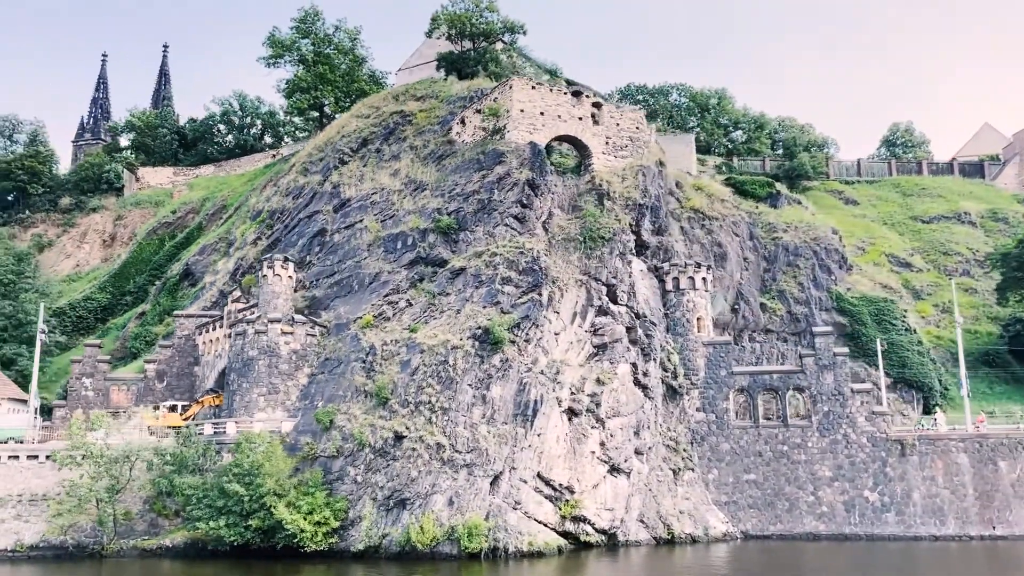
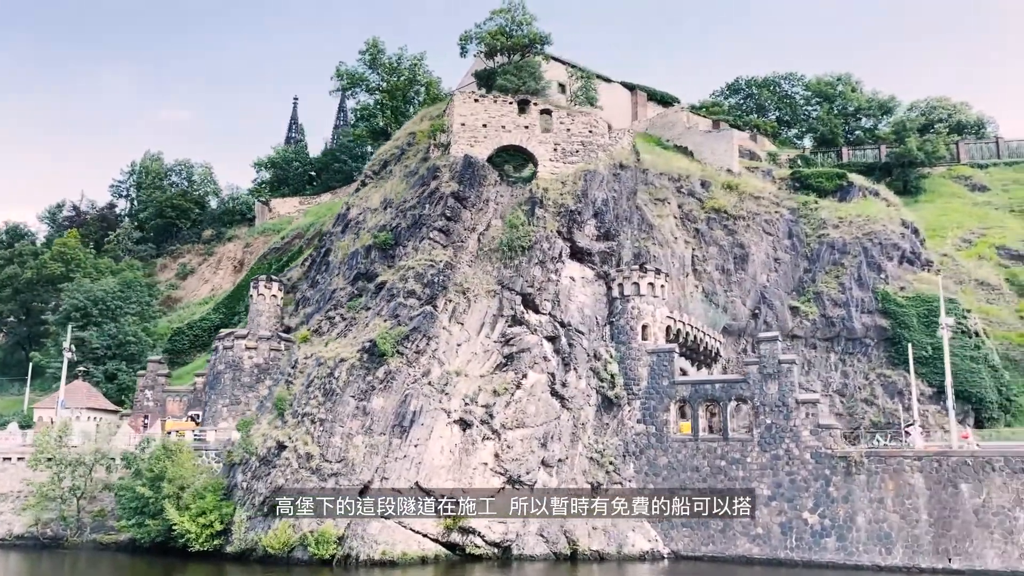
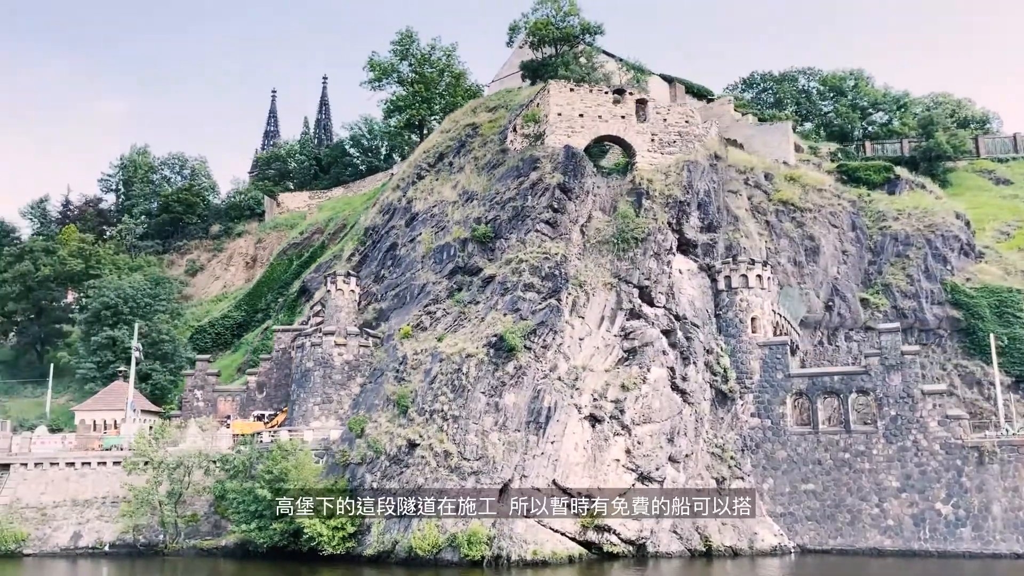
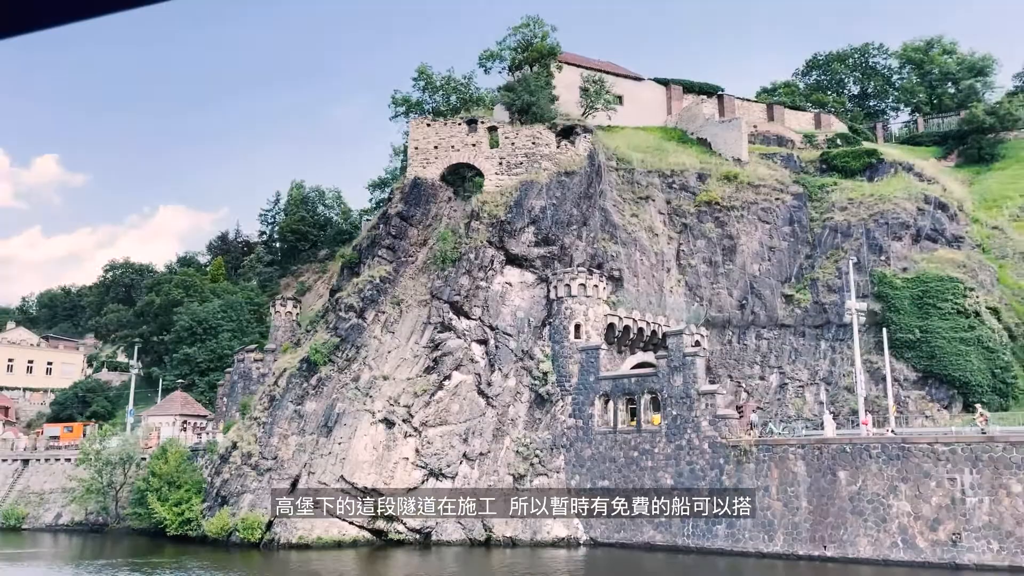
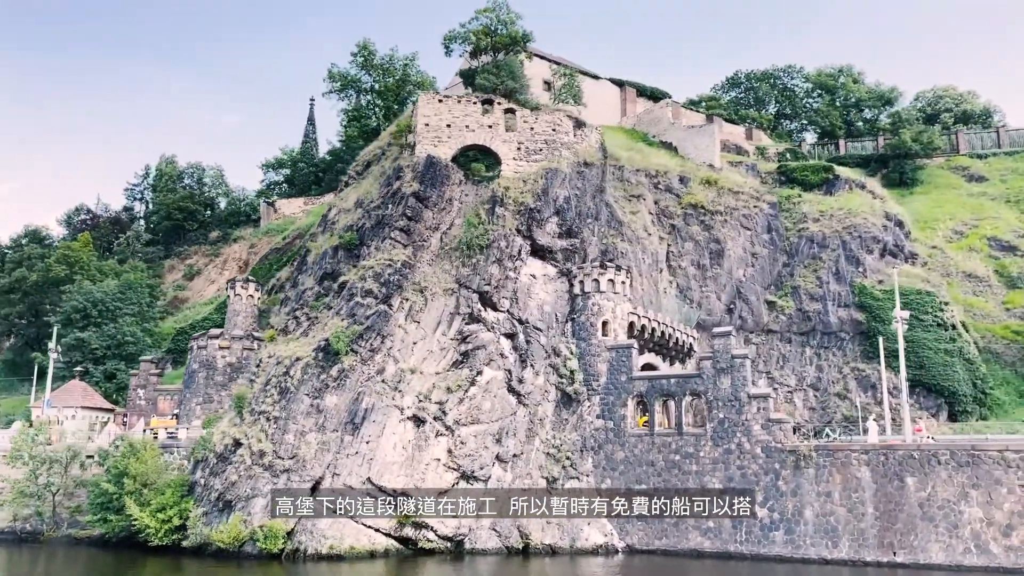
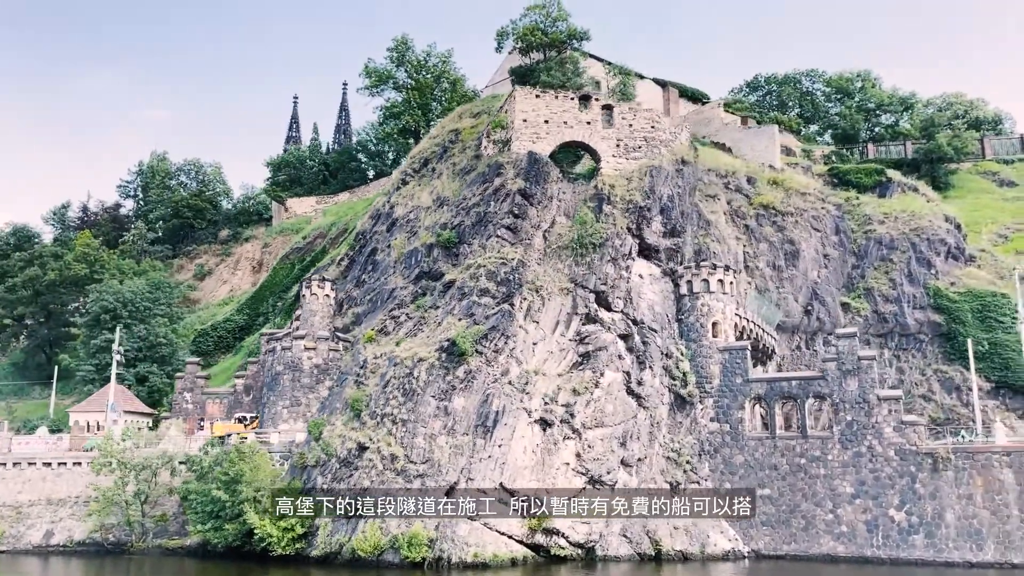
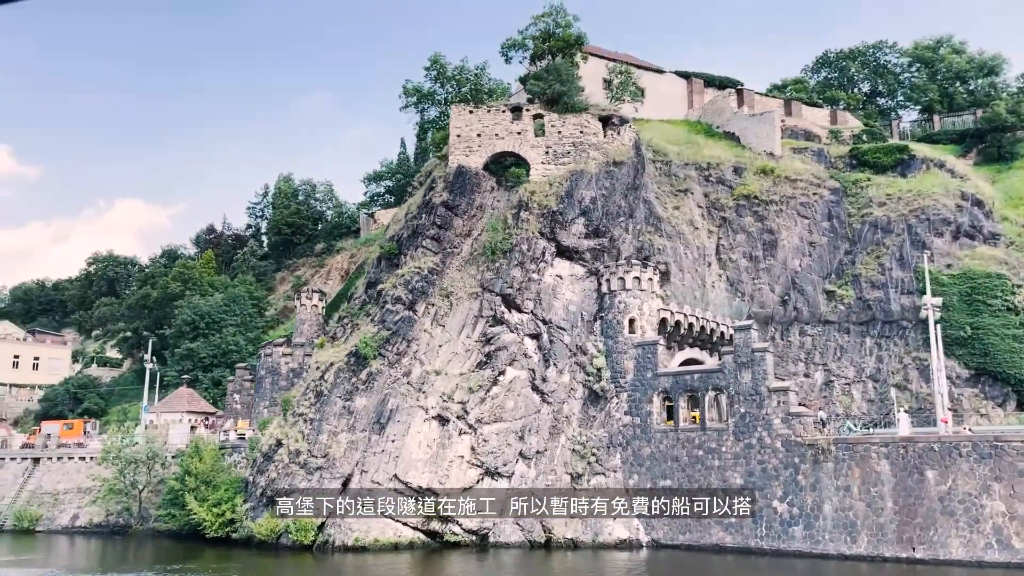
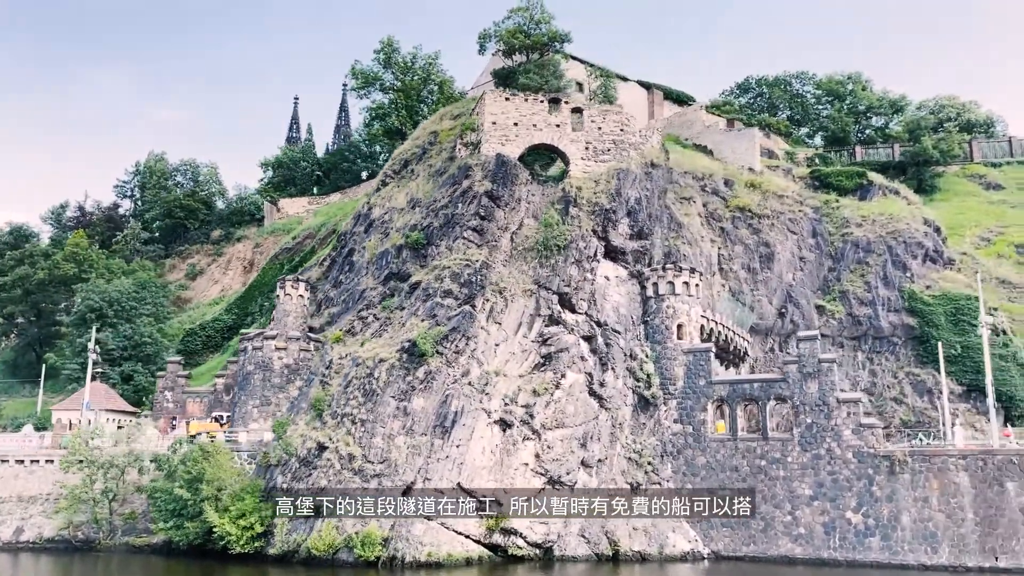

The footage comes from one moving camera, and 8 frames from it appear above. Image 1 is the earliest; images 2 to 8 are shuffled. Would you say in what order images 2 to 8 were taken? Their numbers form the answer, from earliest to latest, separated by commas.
3, 6, 8, 2, 5, 7, 4
